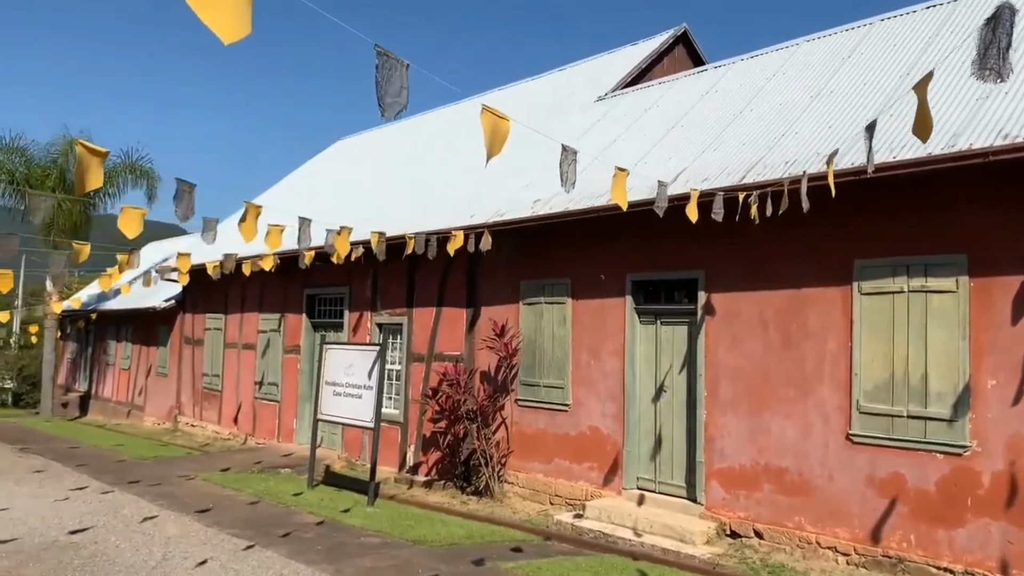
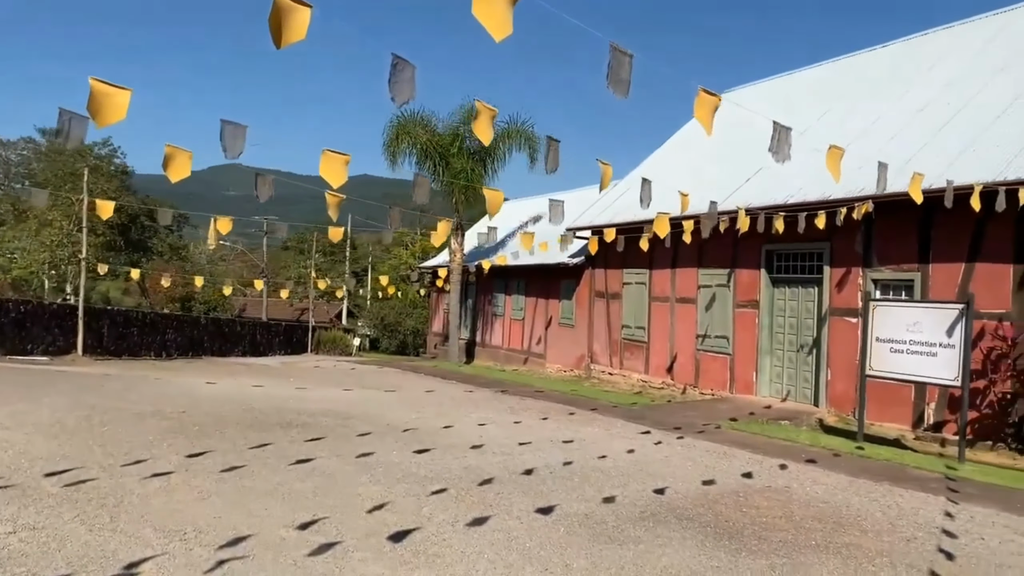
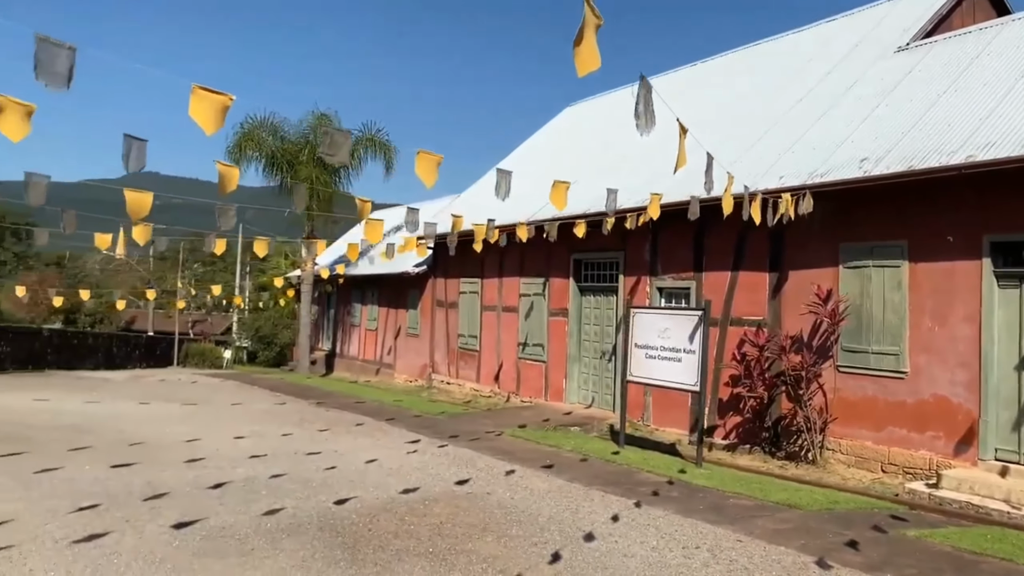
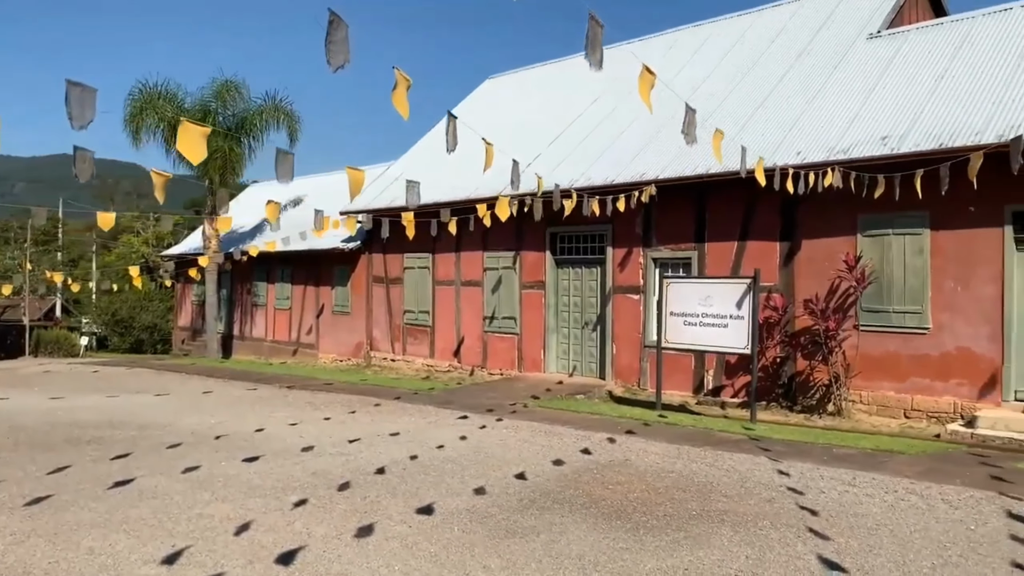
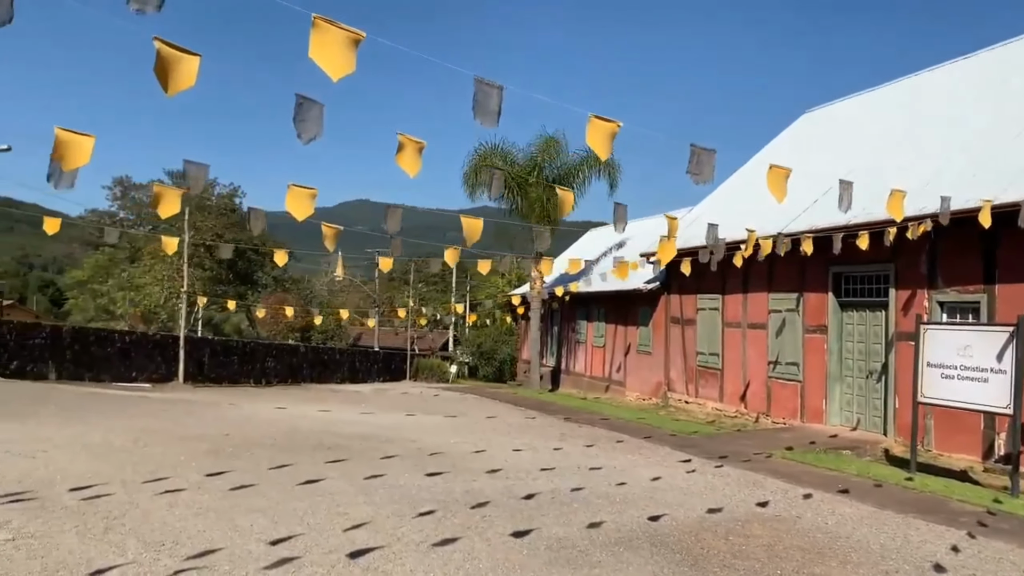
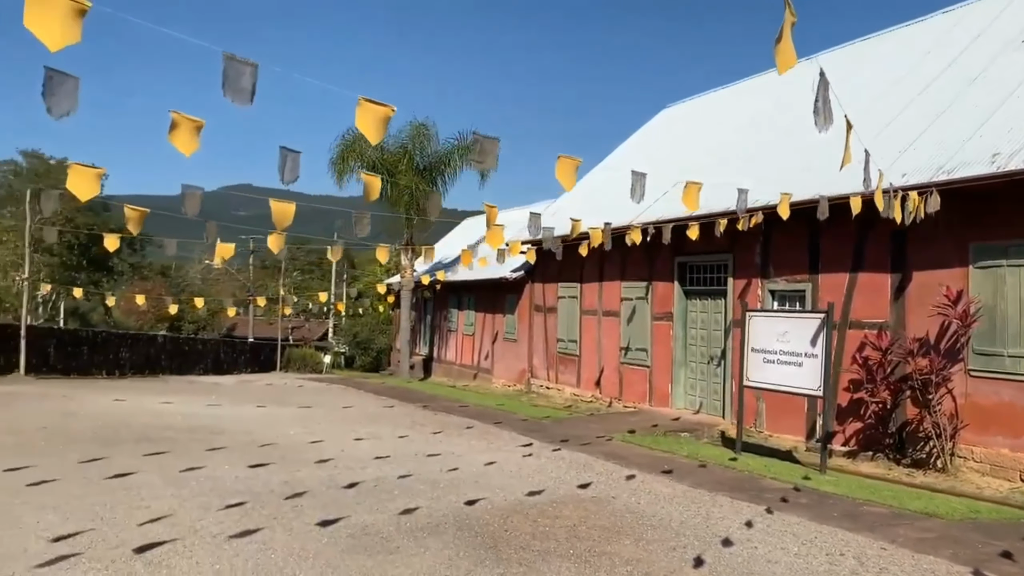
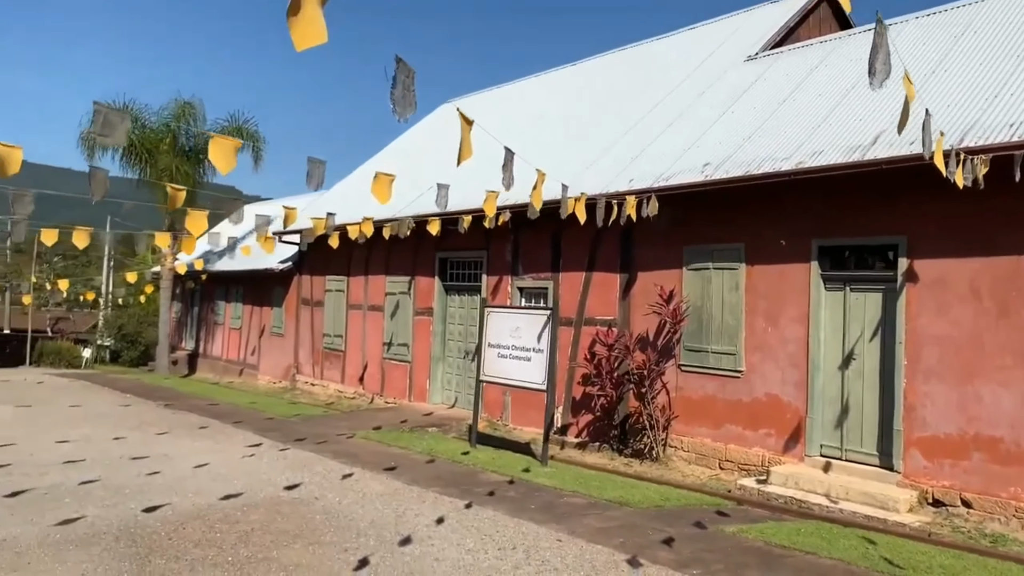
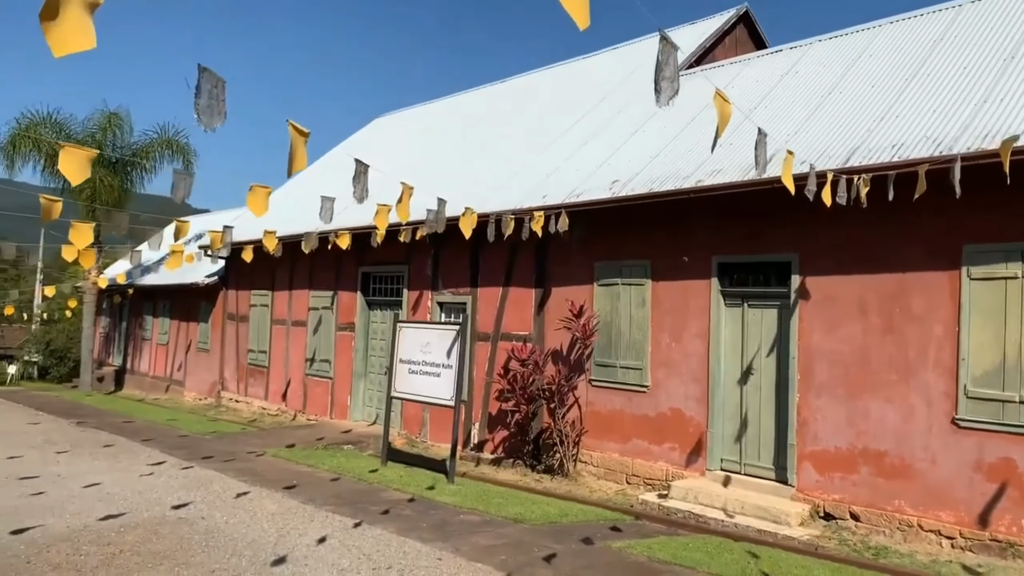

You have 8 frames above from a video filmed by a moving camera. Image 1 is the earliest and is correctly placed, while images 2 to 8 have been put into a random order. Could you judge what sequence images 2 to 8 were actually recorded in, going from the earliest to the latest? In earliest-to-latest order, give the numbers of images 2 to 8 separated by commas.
8, 7, 3, 6, 5, 2, 4
